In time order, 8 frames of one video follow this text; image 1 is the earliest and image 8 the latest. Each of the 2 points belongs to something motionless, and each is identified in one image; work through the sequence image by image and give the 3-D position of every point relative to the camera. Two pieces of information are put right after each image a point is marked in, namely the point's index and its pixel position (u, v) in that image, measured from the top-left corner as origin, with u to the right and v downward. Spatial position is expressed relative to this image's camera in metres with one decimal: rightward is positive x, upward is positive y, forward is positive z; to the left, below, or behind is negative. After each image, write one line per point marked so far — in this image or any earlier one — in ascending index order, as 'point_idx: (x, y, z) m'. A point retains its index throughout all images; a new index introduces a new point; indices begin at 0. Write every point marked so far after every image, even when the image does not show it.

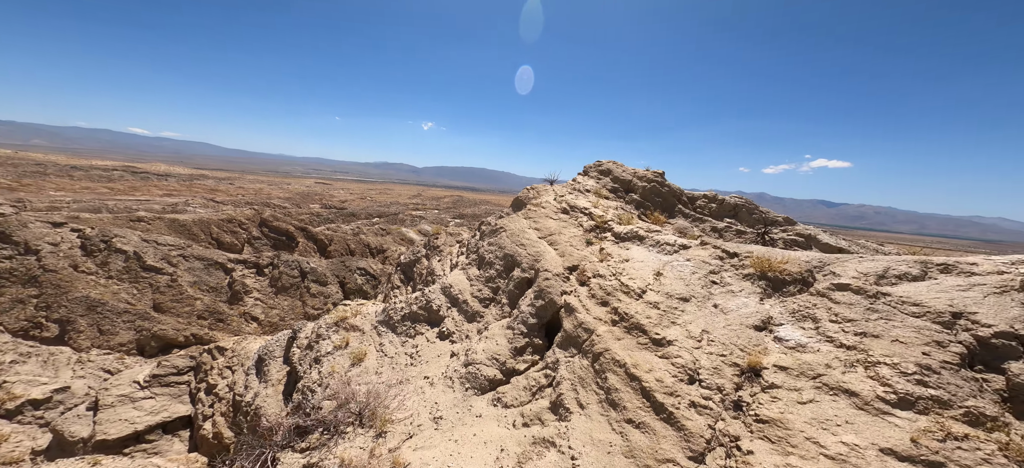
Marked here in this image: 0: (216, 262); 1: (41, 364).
0: (-15.2, -1.4, +19.5) m
1: (-11.8, -3.2, +9.5) m
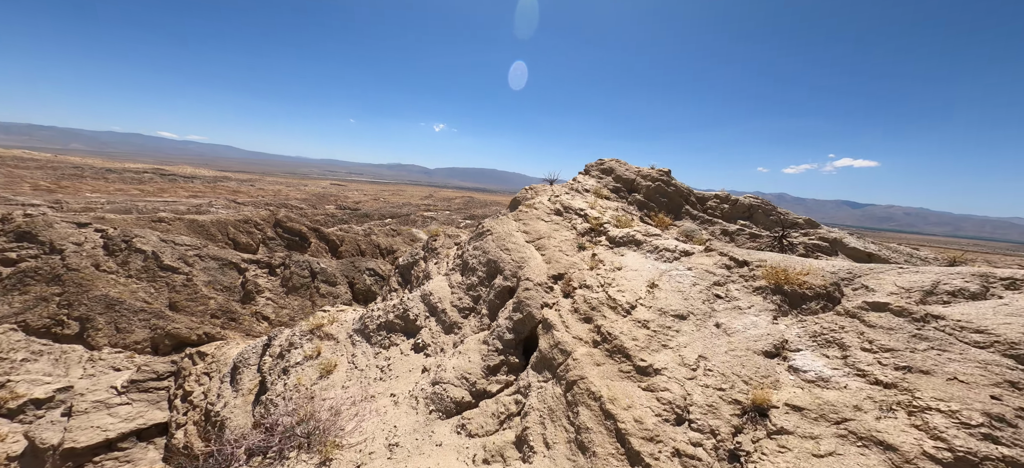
0: (-14.7, -1.4, +19.8) m
1: (-11.7, -3.2, +9.6) m
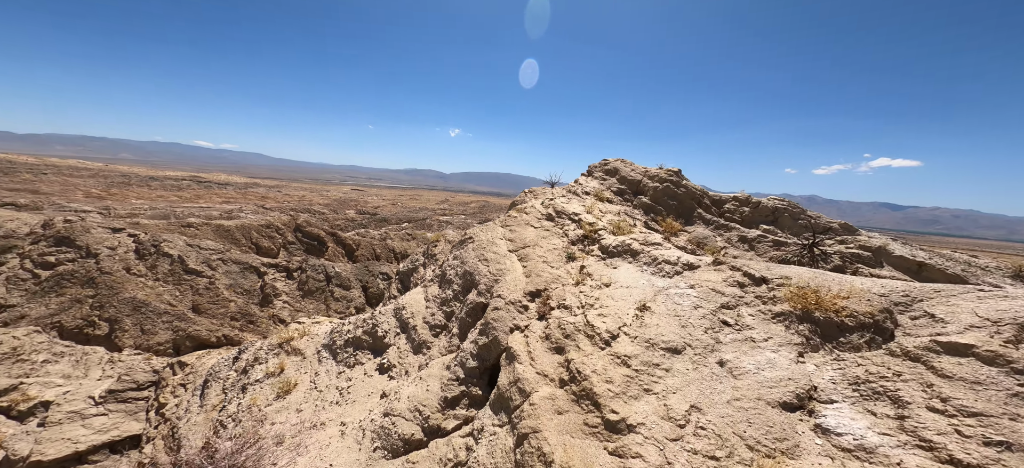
0: (-13.9, -1.7, +20.1) m
1: (-11.4, -3.3, +9.8) m
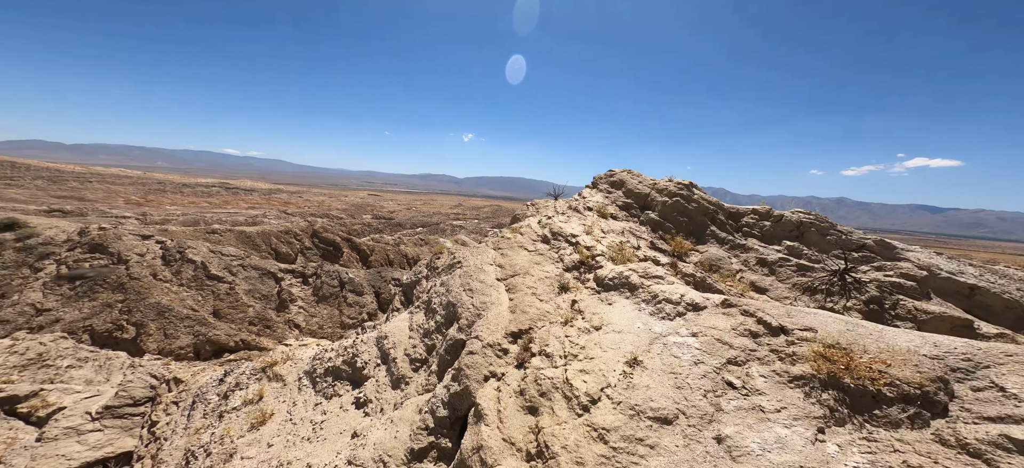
0: (-13.2, -2.1, +20.5) m
1: (-11.2, -3.6, +10.1) m
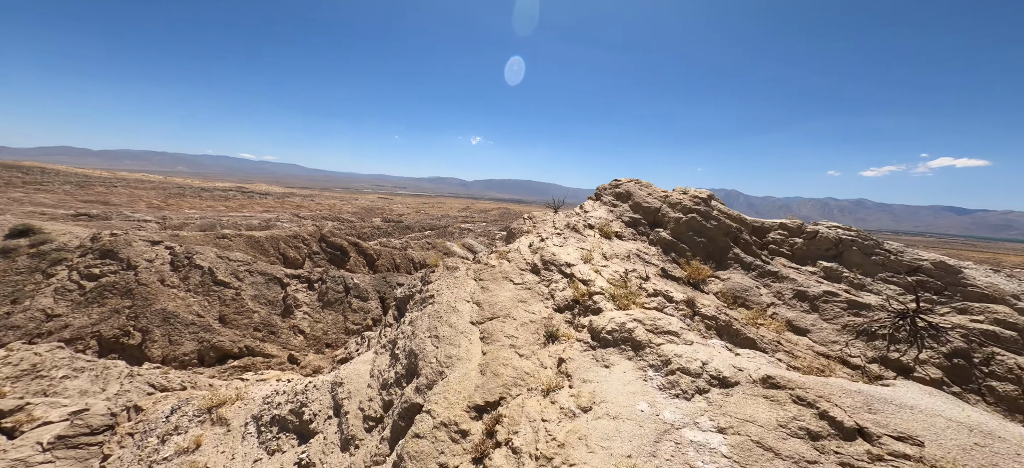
0: (-12.8, -2.4, +20.4) m
1: (-11.1, -3.8, +9.9) m
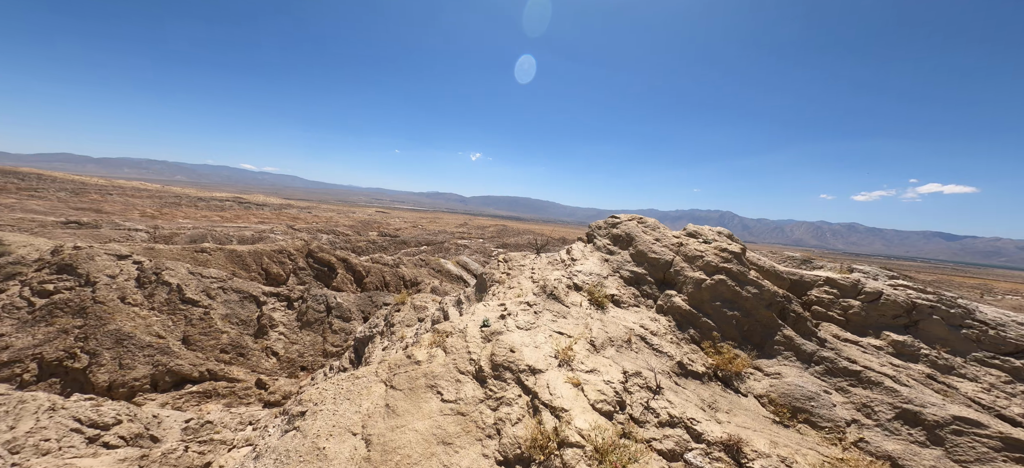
0: (-13.3, -3.1, +19.2) m
1: (-11.5, -4.2, +8.6) m
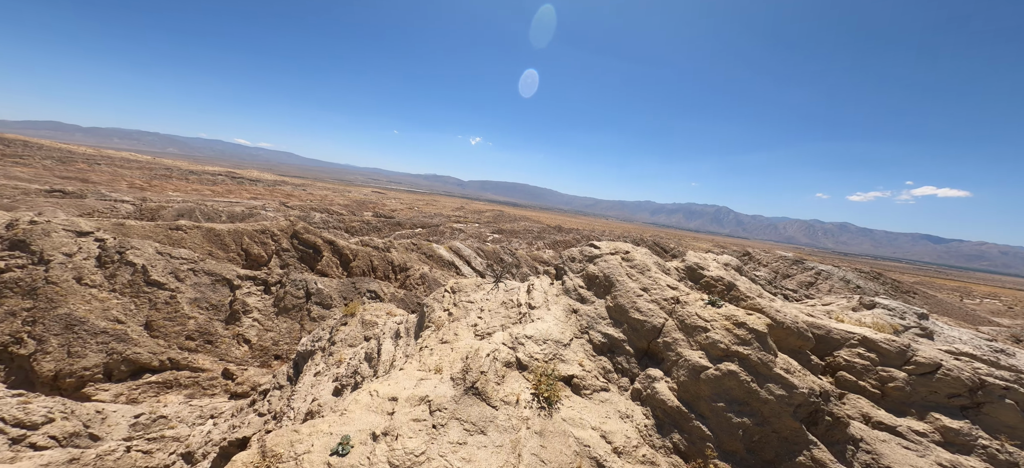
0: (-14.0, -2.2, +18.2) m
1: (-12.1, -3.7, +7.8) m
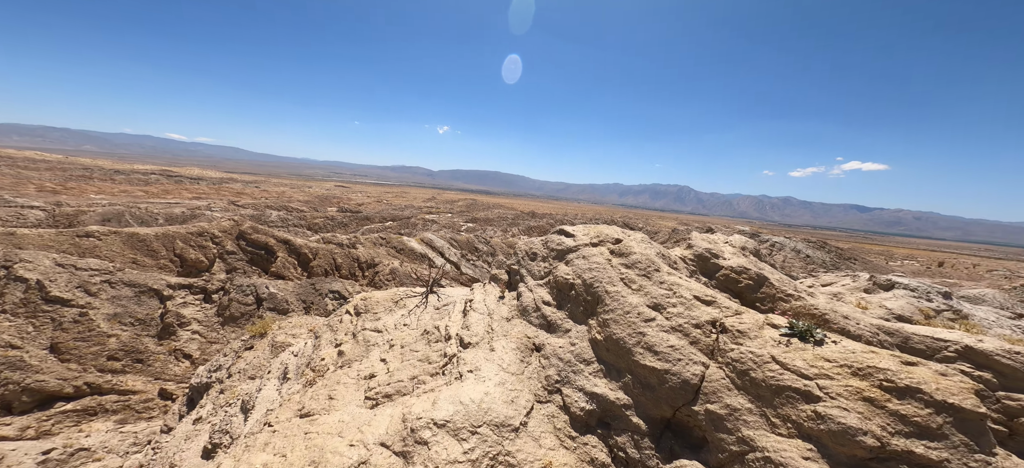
0: (-14.2, -2.3, +14.7) m
1: (-11.3, -4.0, +4.6) m
